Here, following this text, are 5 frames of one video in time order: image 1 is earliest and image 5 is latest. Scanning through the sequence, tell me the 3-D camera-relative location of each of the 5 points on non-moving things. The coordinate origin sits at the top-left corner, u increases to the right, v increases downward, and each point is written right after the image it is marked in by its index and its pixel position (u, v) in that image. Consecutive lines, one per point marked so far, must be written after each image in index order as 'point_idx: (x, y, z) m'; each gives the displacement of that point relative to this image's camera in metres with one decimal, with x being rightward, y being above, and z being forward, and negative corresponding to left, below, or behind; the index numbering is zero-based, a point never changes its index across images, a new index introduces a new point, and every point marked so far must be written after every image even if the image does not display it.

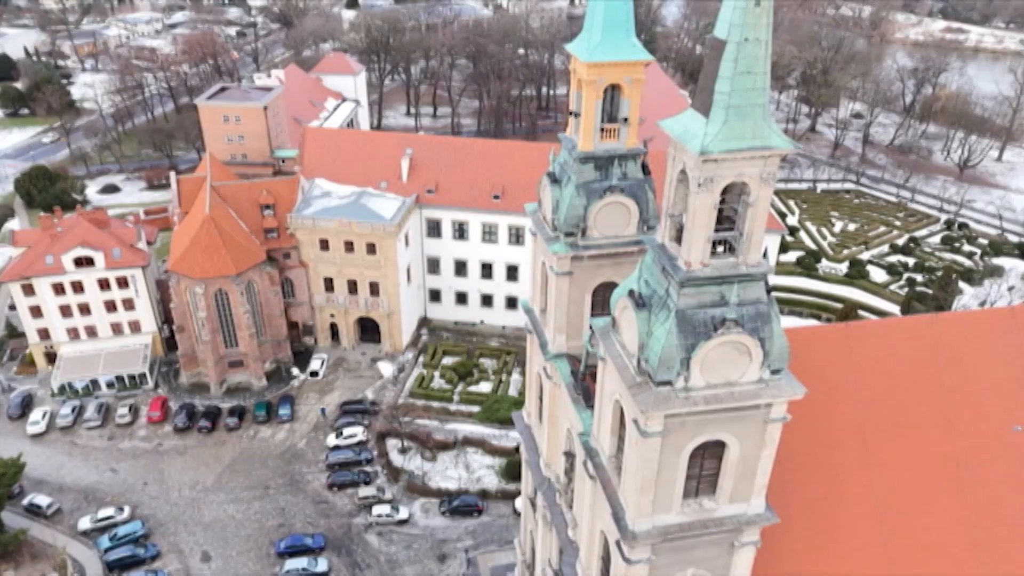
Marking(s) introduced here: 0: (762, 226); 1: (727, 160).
0: (+5.2, +1.3, +15.7) m
1: (+4.2, +2.5, +14.9) m
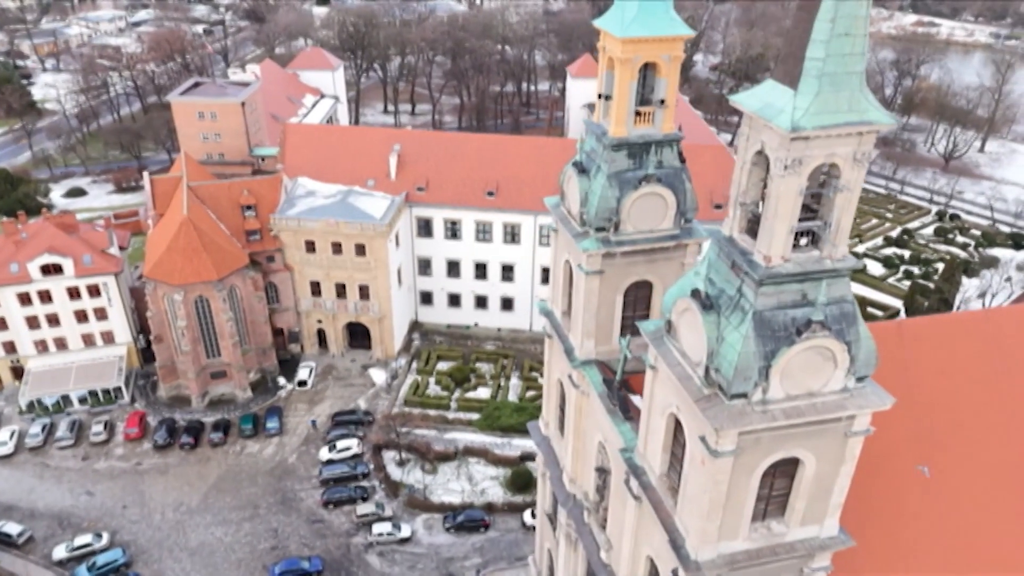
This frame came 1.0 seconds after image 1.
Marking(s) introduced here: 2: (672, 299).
0: (+6.1, +1.3, +13.8) m
1: (+5.2, +2.5, +12.9) m
2: (+3.4, -0.2, +16.3) m
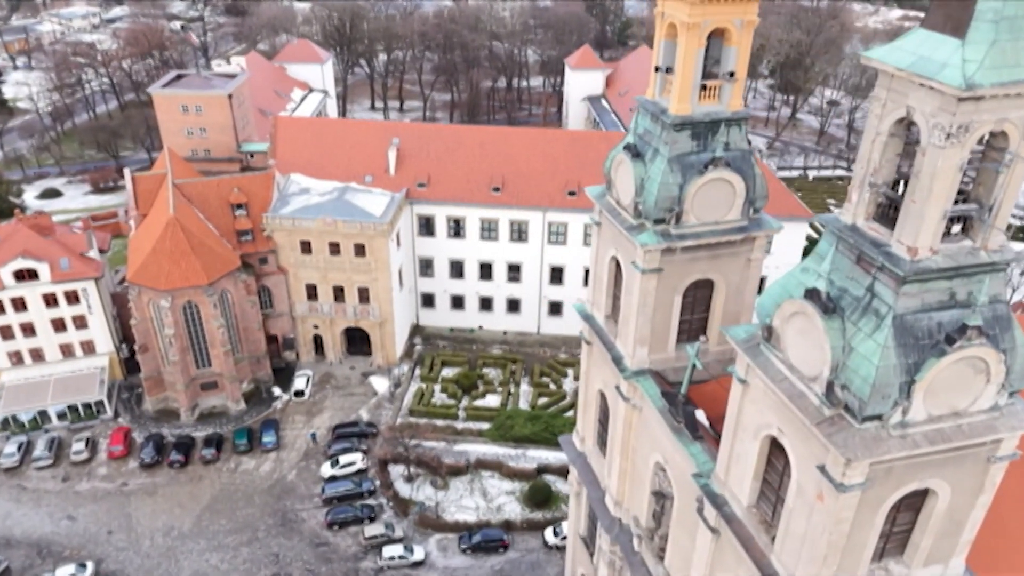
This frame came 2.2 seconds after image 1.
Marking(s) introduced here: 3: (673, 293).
0: (+7.5, +1.4, +11.3) m
1: (+6.5, +2.6, +10.4) m
2: (+4.7, -0.2, +13.7) m
3: (+4.1, -0.1, +19.5) m
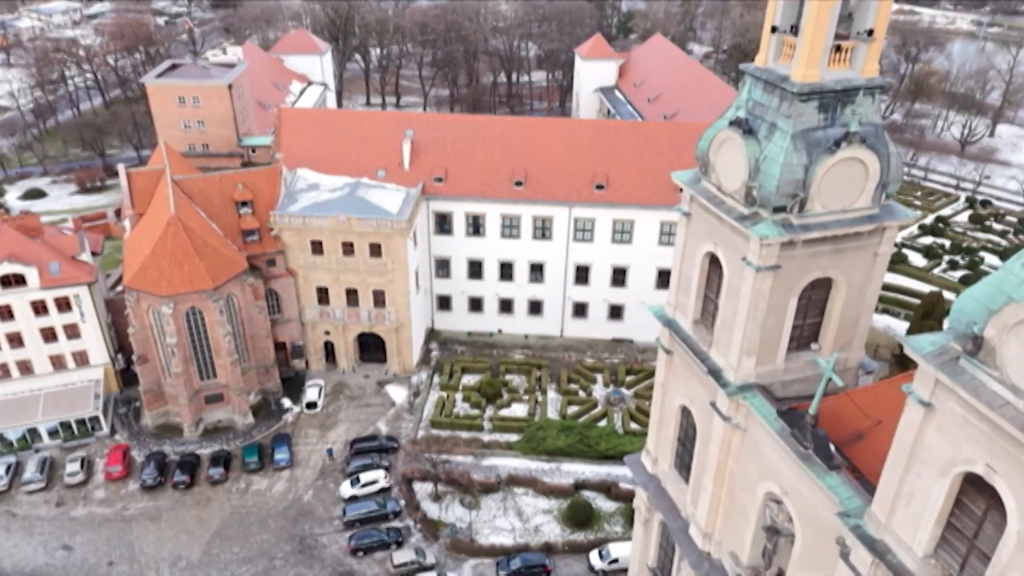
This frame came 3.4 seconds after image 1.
0: (+9.5, +1.4, +8.5) m
1: (+8.6, +2.6, +7.6) m
2: (+6.7, -0.2, +10.9) m
3: (+6.0, -0.1, +16.7) m
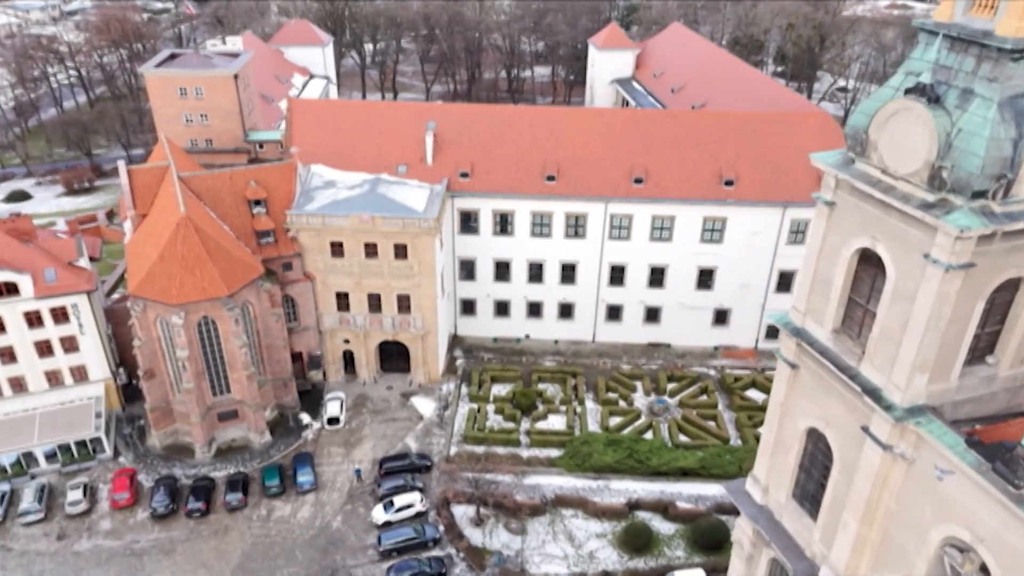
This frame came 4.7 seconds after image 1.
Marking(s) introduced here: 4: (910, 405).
0: (+12.0, +1.4, +5.7) m
1: (+11.1, +2.6, +4.8) m
2: (+9.2, -0.3, +8.1) m
3: (+8.4, -0.2, +13.8) m
4: (+7.6, -2.2, +14.4) m
